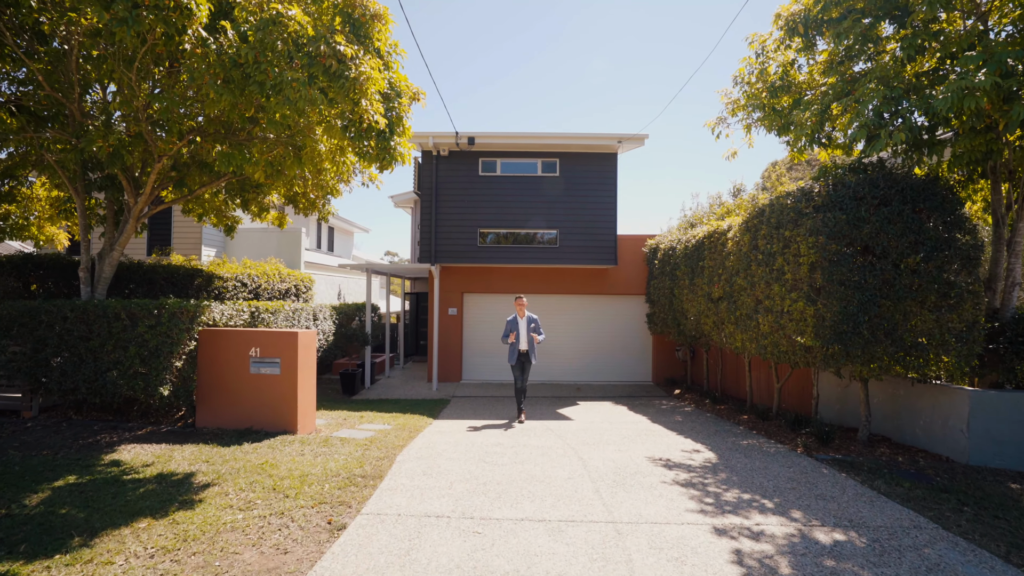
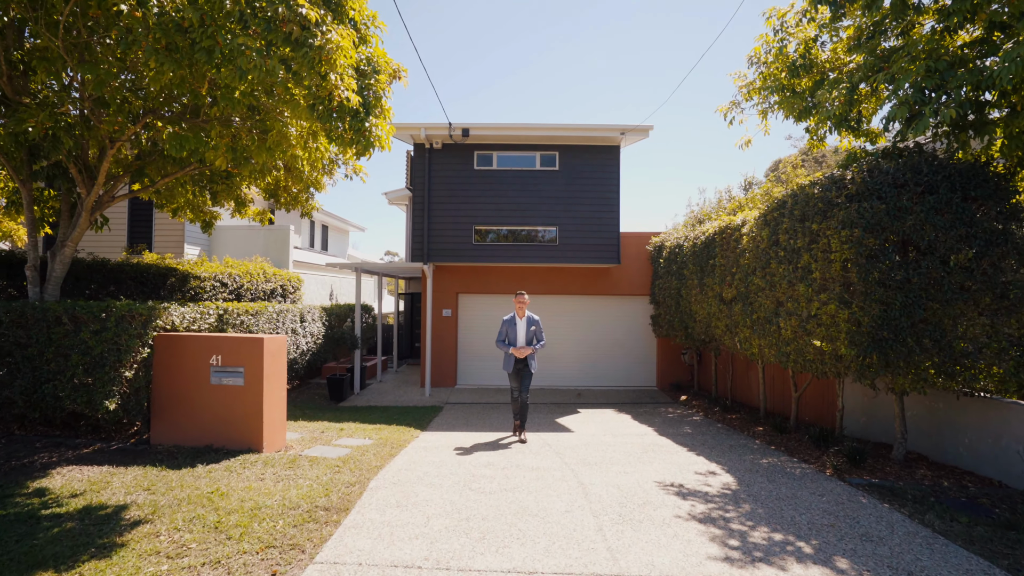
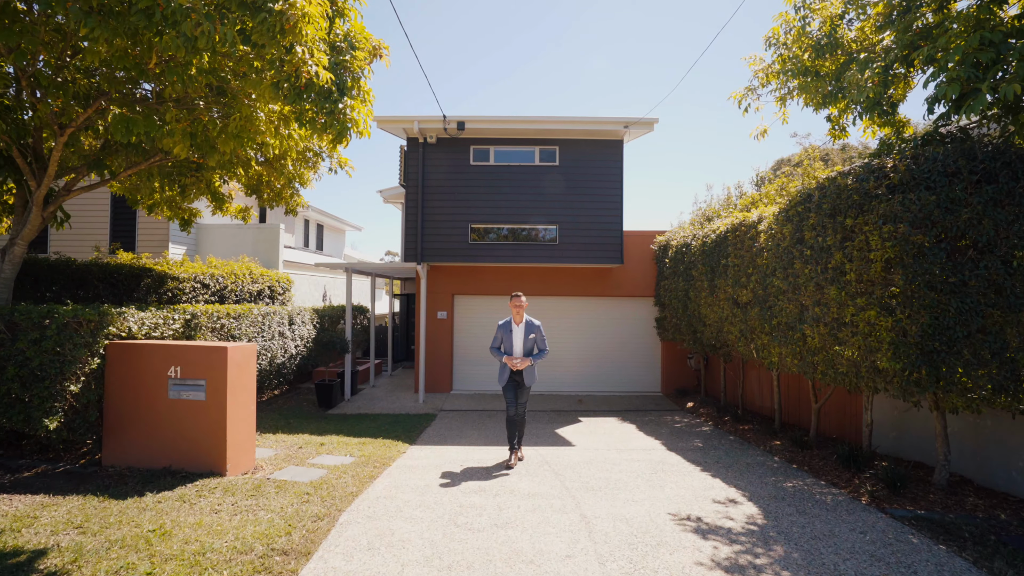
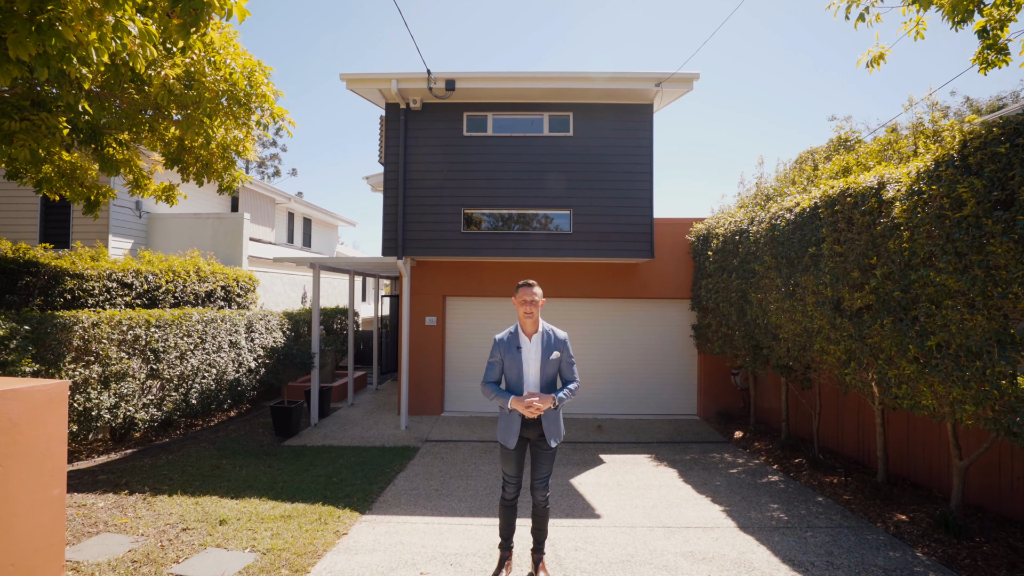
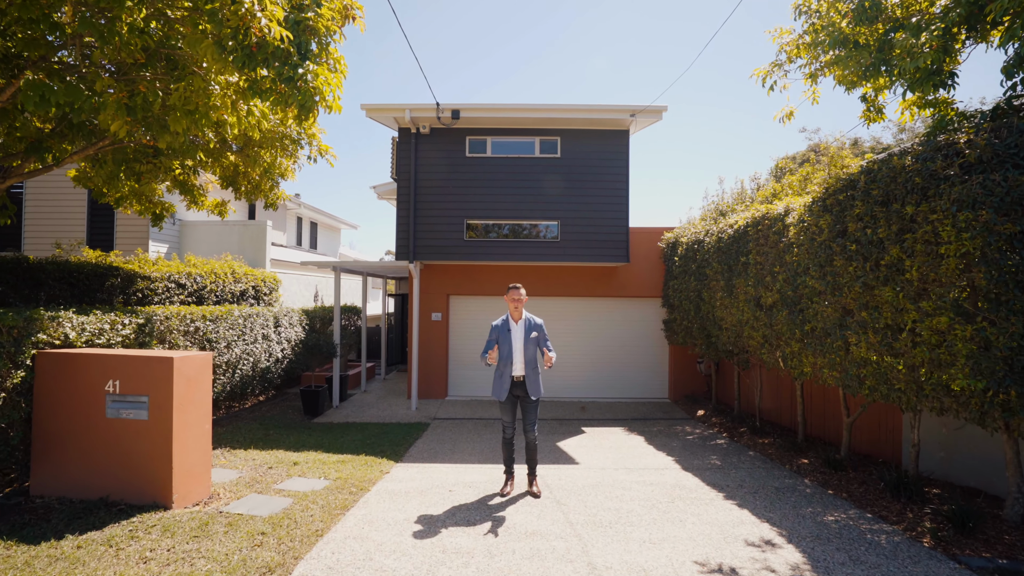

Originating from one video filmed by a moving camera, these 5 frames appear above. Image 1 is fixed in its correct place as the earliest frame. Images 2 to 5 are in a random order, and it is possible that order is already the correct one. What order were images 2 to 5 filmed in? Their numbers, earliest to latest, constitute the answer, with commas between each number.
2, 3, 5, 4
